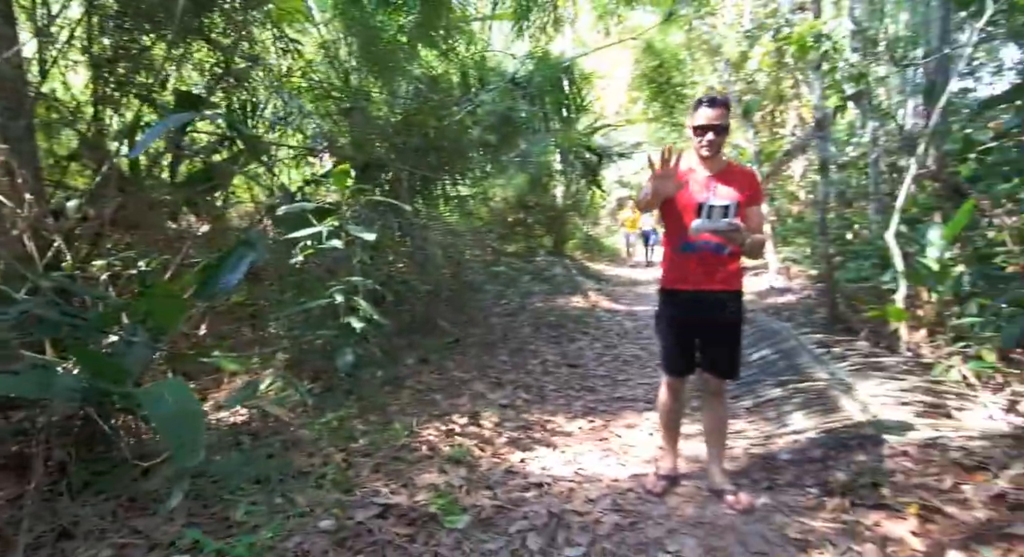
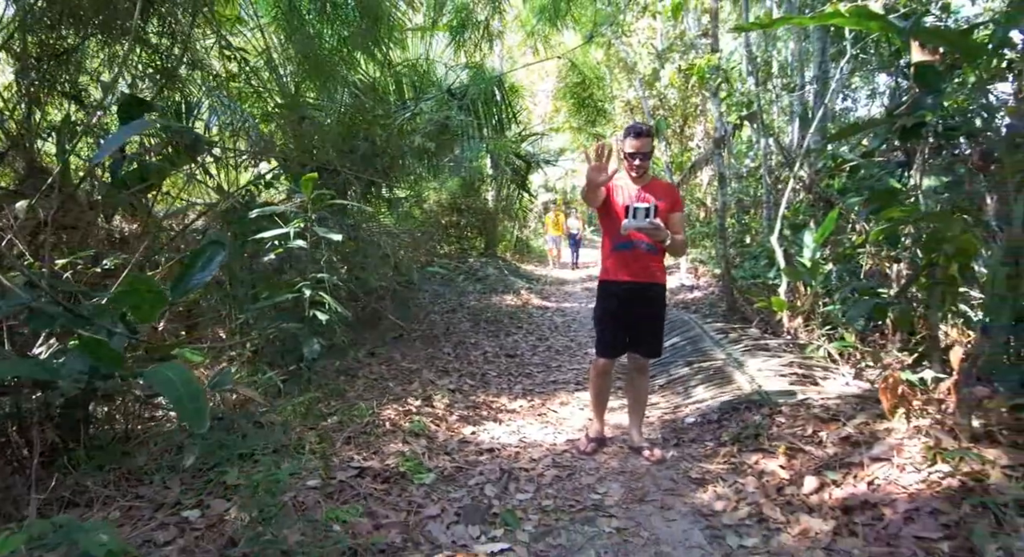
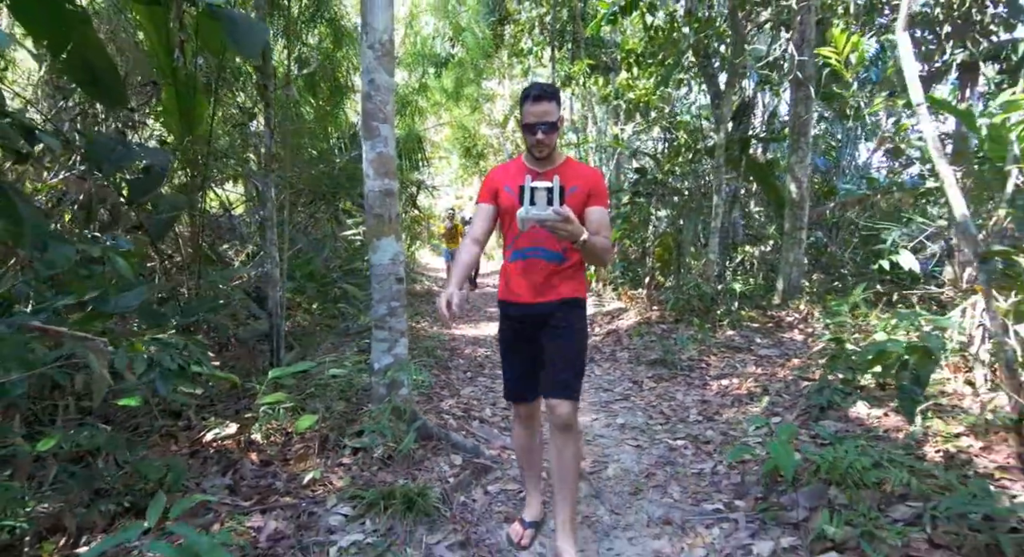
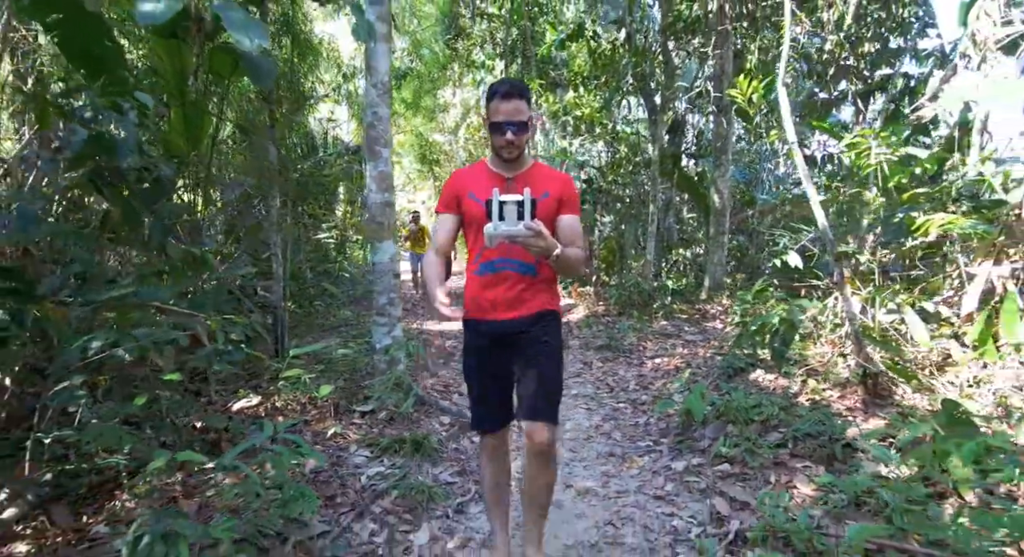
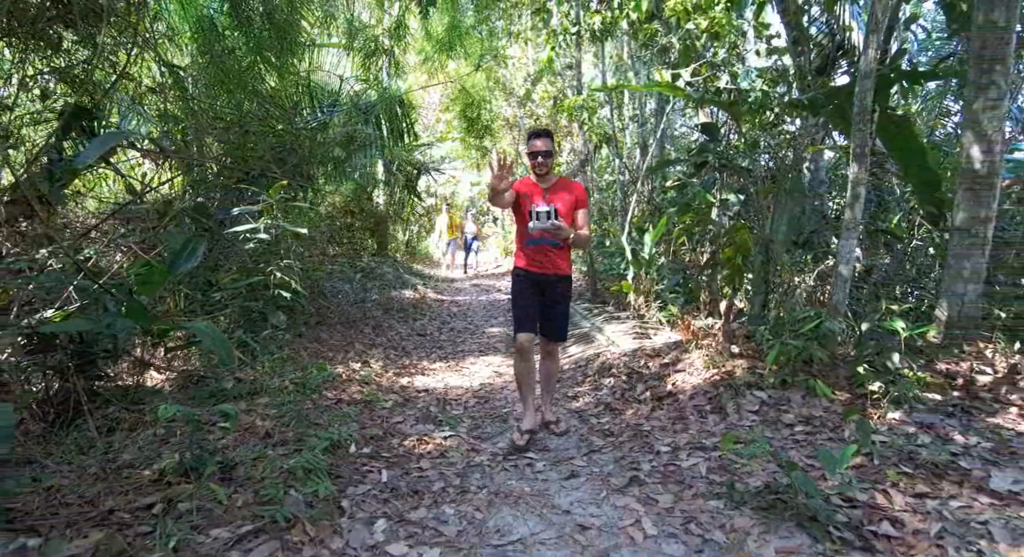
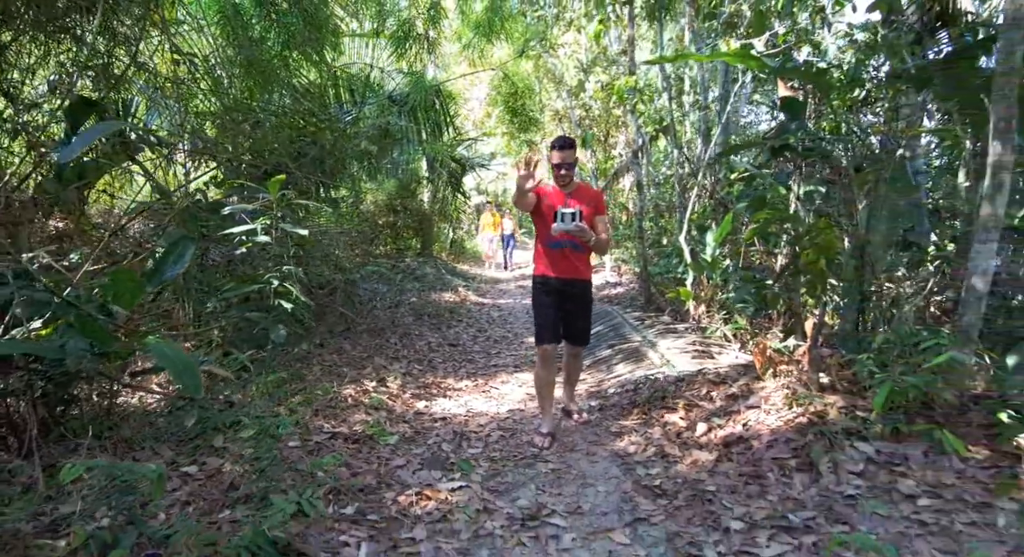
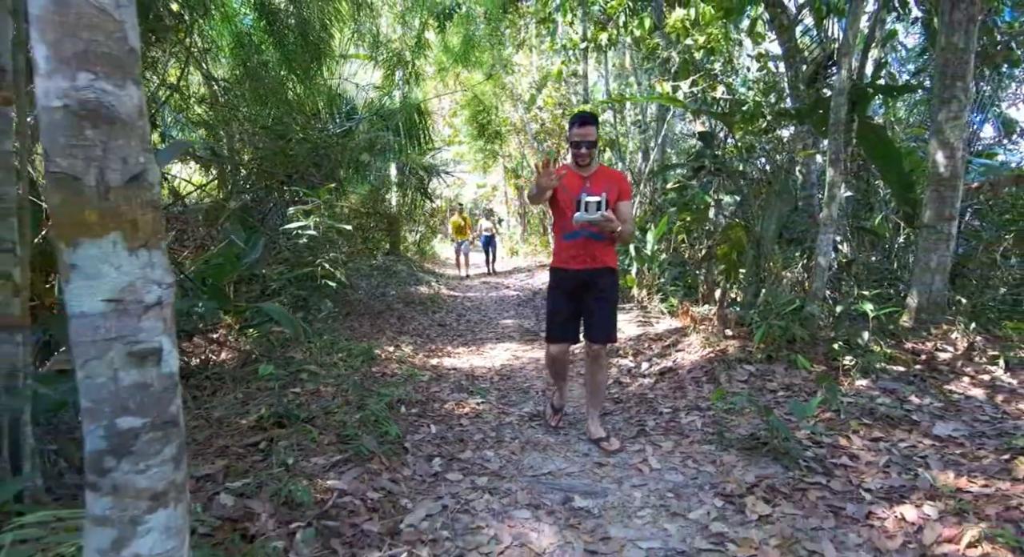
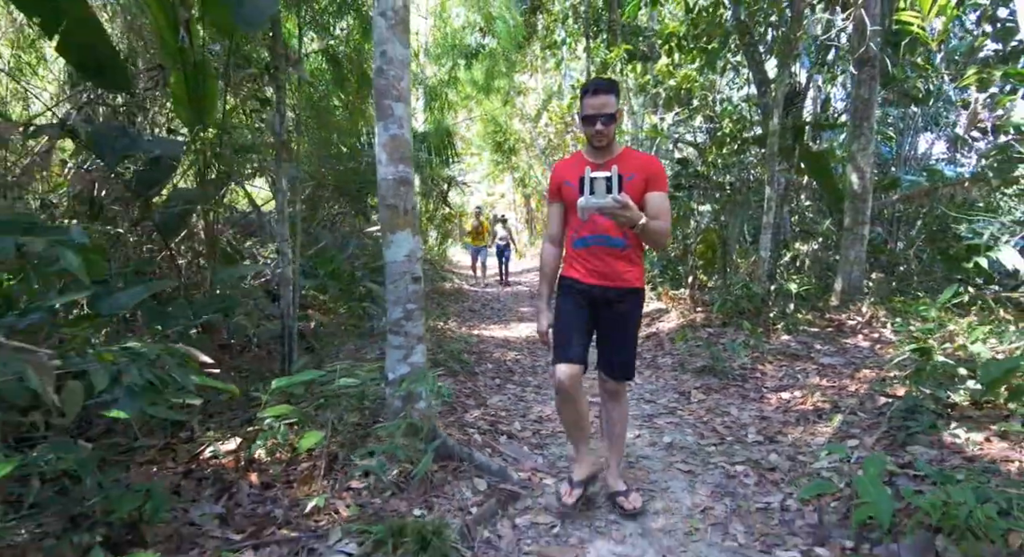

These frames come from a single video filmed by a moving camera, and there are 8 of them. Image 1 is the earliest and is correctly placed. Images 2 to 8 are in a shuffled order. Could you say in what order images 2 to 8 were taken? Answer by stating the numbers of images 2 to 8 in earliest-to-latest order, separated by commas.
2, 6, 5, 7, 8, 3, 4
